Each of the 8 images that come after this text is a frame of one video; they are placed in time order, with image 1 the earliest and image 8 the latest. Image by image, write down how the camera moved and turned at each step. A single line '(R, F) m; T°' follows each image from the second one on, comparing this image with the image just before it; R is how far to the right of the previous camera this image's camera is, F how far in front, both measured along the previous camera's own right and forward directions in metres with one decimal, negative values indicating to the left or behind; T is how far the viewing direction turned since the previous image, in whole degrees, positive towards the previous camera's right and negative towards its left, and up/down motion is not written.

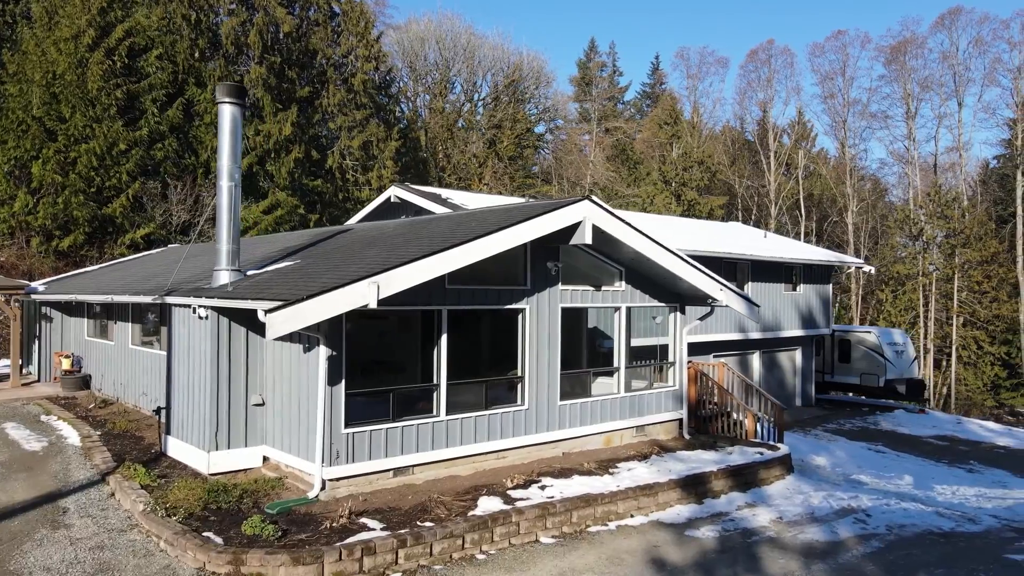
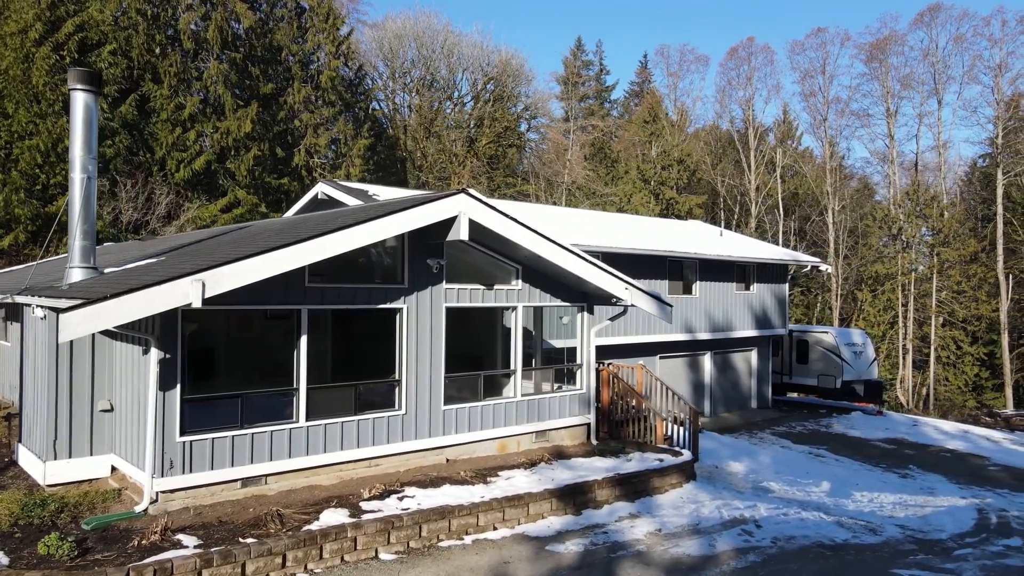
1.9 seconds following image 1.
(+1.4, +0.5) m; 0°
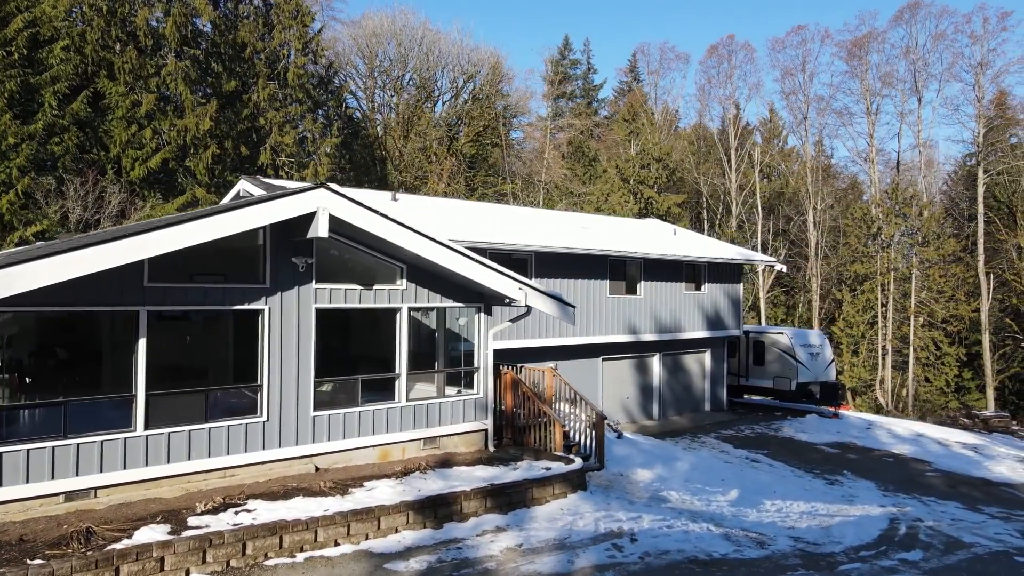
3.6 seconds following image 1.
(+1.5, +0.5) m; 0°
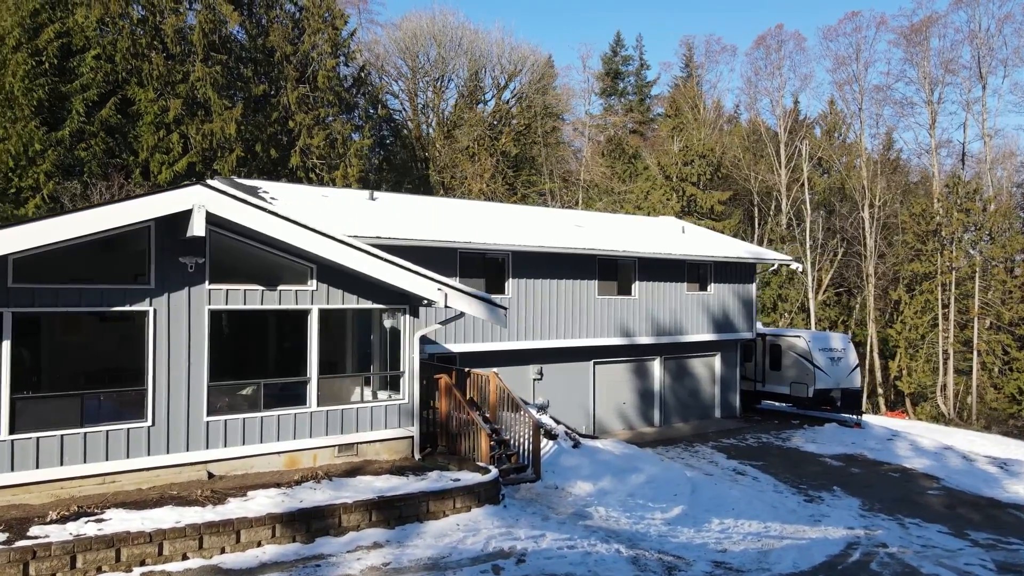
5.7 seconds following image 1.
(+1.9, +0.6) m; -5°
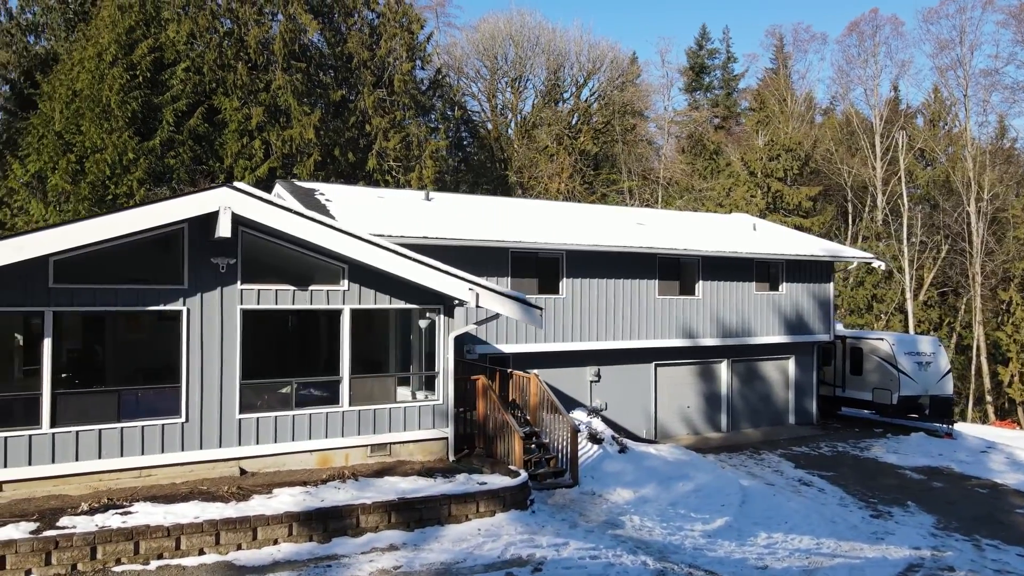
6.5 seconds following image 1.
(+0.7, +0.3) m; -7°
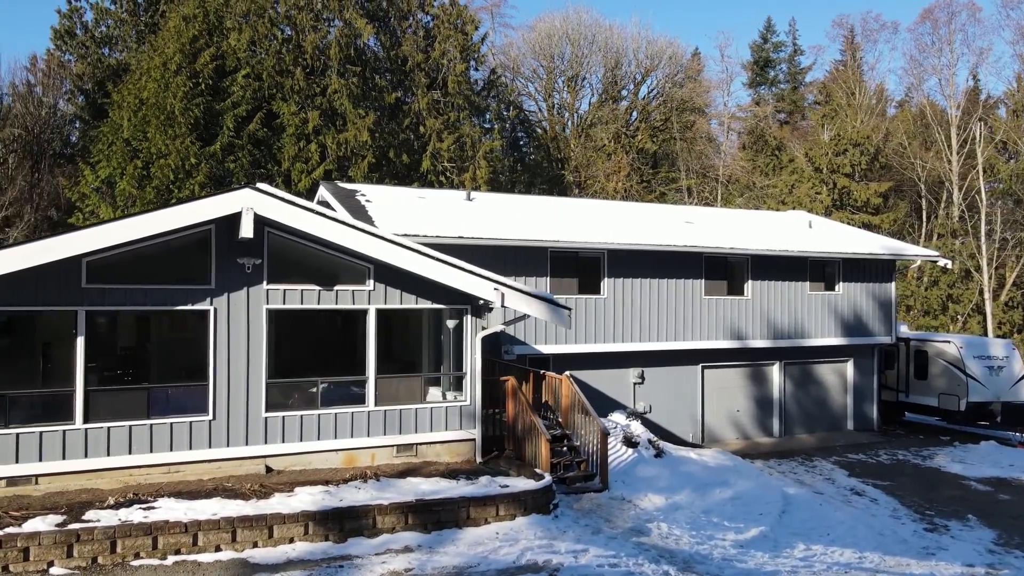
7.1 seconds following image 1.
(+0.5, +0.2) m; -5°
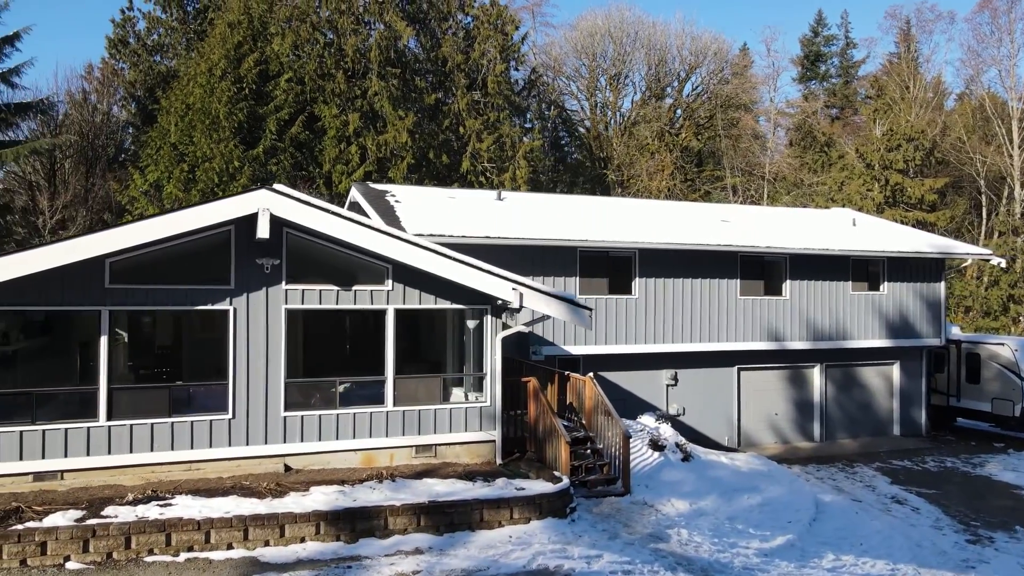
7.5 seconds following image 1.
(+0.3, +0.1) m; -4°
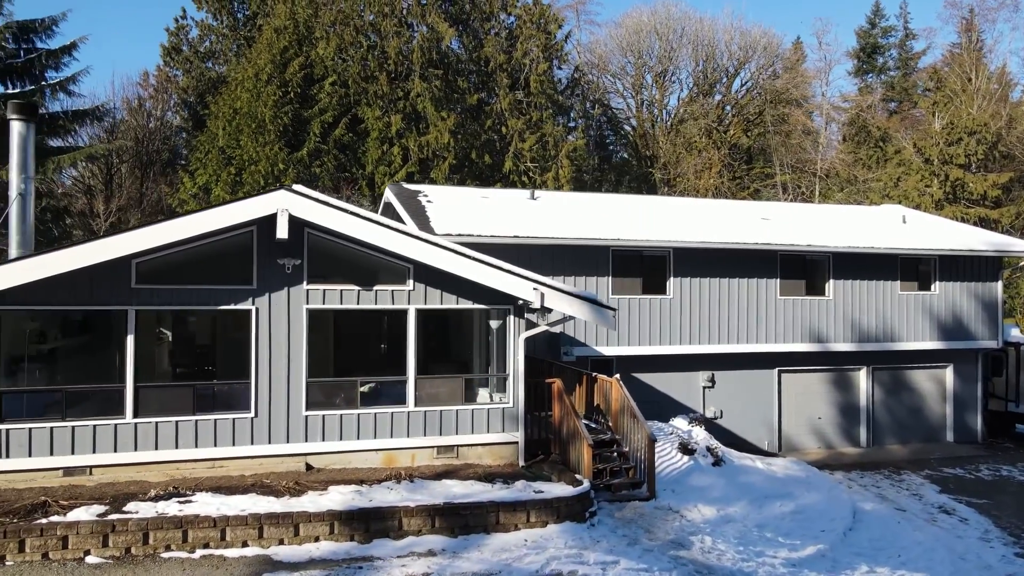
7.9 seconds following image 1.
(+0.3, +0.1) m; -4°
